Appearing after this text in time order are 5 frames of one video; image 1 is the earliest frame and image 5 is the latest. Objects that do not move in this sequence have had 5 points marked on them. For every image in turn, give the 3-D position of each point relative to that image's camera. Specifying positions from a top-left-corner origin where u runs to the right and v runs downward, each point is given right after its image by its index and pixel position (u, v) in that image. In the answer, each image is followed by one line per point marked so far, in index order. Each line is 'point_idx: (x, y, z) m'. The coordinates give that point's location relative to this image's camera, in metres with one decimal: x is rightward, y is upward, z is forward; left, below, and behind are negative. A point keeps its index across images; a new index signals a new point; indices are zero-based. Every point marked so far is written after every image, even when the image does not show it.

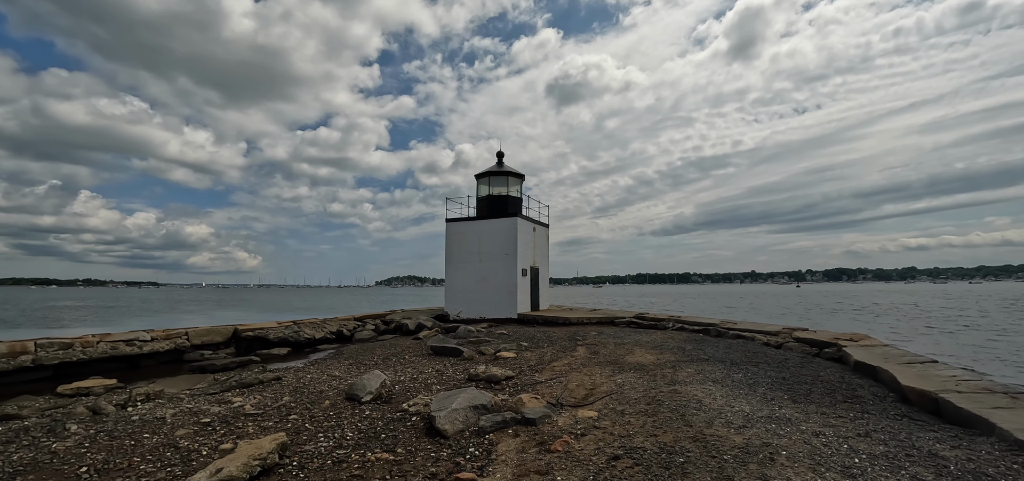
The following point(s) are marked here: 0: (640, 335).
0: (+4.4, -3.2, +14.2) m
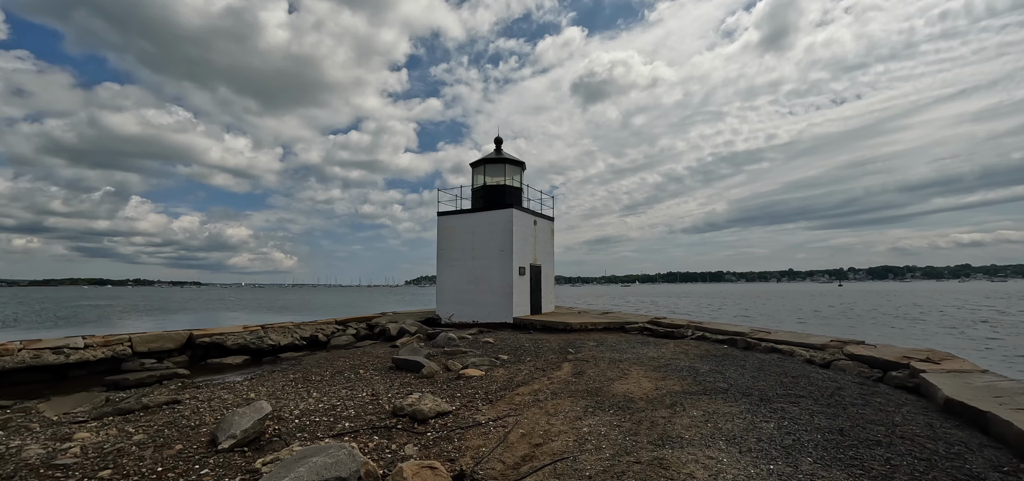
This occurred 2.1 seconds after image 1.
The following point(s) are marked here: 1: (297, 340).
0: (+3.7, -3.0, +11.5) m
1: (-8.7, -4.0, +16.8) m
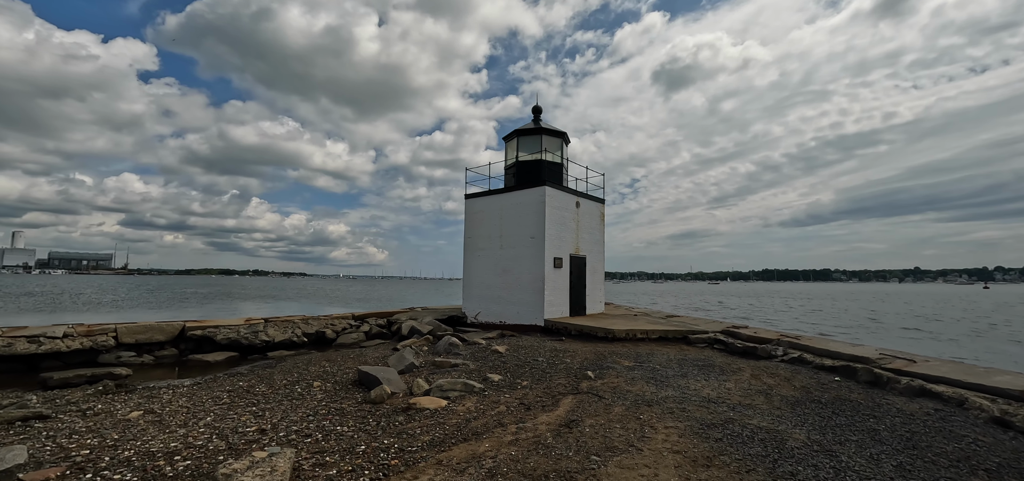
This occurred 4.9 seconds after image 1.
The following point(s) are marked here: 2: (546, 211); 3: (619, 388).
0: (+3.5, -2.5, +7.6) m
1: (-7.8, -3.5, +15.1) m
2: (+1.2, +1.1, +15.3) m
3: (+1.7, -2.5, +7.0) m
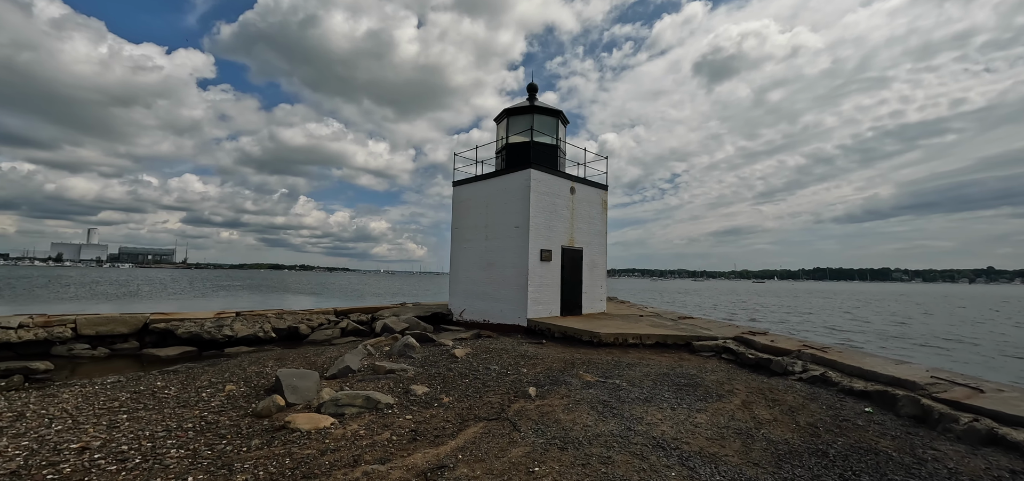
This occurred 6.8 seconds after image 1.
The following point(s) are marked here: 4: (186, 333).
0: (+2.2, -2.2, +5.7) m
1: (-8.4, -3.1, +14.1) m
2: (+0.6, +1.4, +13.6) m
3: (+0.5, -2.2, +5.3) m
4: (-10.3, -2.9, +13.2) m
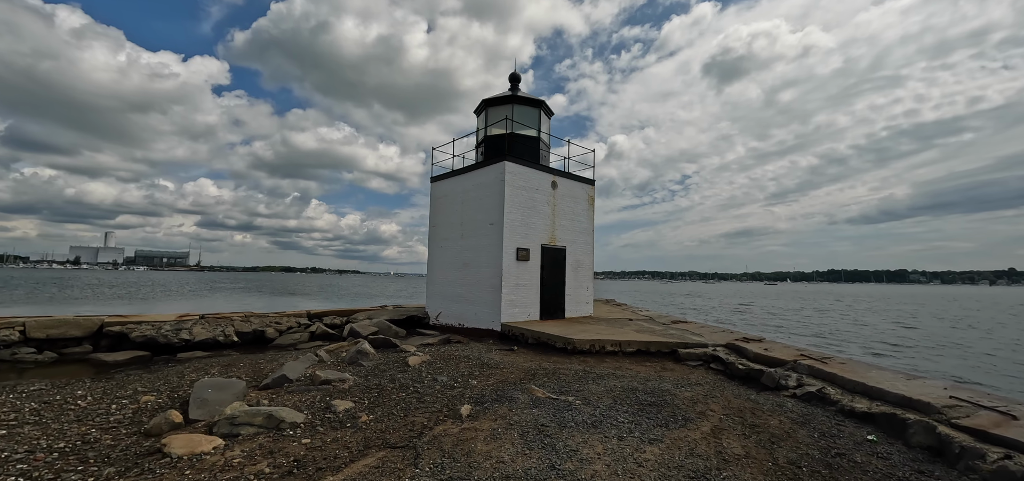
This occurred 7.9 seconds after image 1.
0: (+1.3, -2.0, +4.7) m
1: (-9.1, -3.1, +13.3) m
2: (-0.1, +1.5, +12.6) m
3: (-0.5, -2.1, +4.3) m
4: (-11.0, -2.9, +12.4) m
